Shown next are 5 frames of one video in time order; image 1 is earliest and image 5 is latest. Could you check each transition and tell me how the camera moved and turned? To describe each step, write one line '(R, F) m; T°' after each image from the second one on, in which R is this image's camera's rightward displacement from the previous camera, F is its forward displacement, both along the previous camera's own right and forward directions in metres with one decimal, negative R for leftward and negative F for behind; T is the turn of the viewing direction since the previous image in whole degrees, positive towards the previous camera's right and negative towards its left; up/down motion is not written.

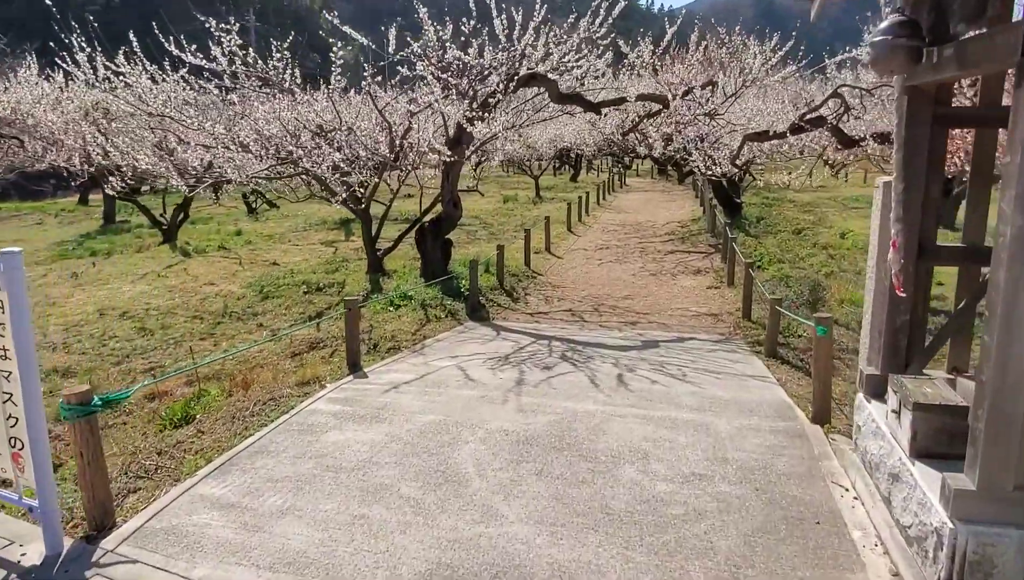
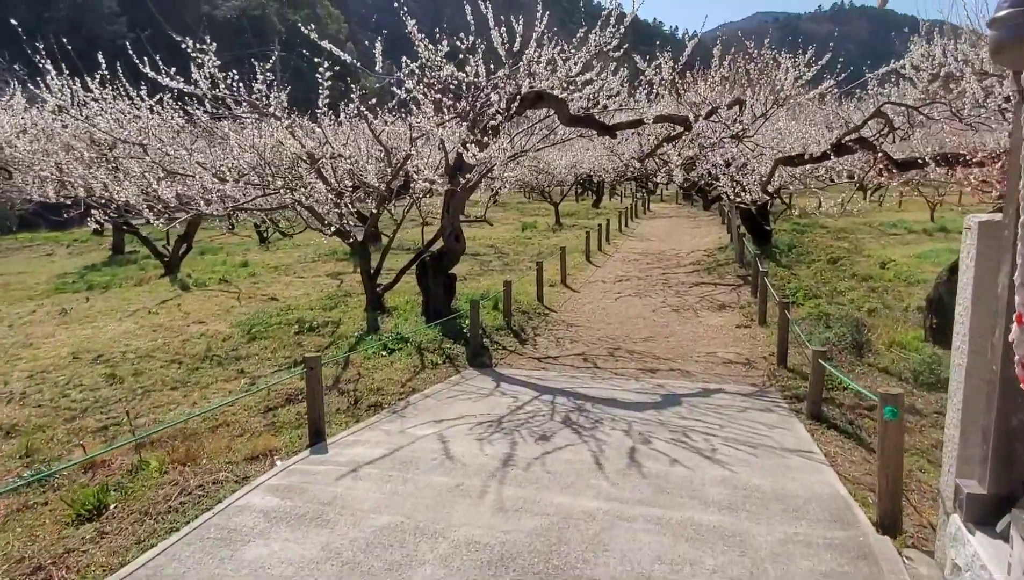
(+0.2, +0.9) m; -2°
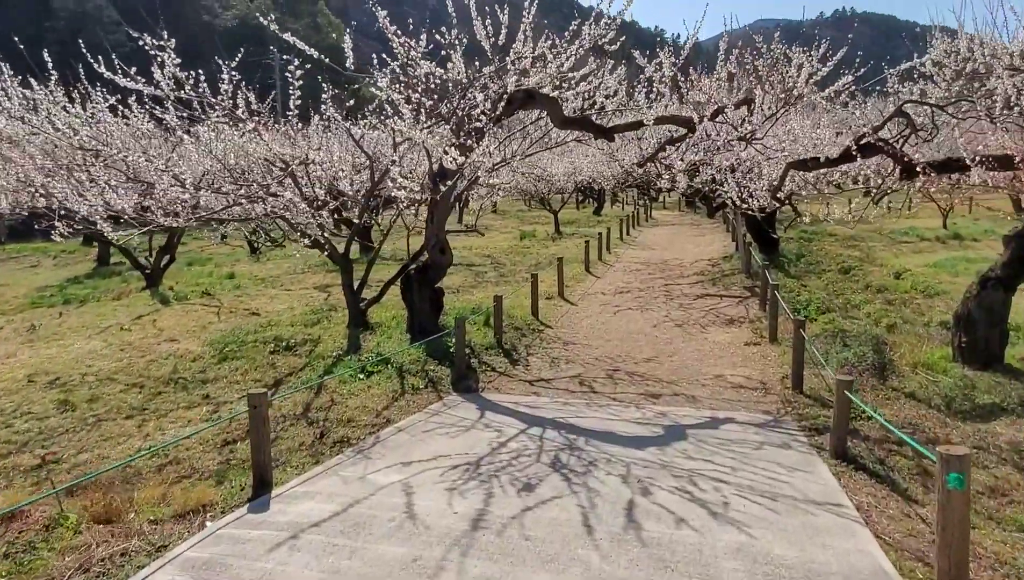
(+0.1, +0.7) m; 0°
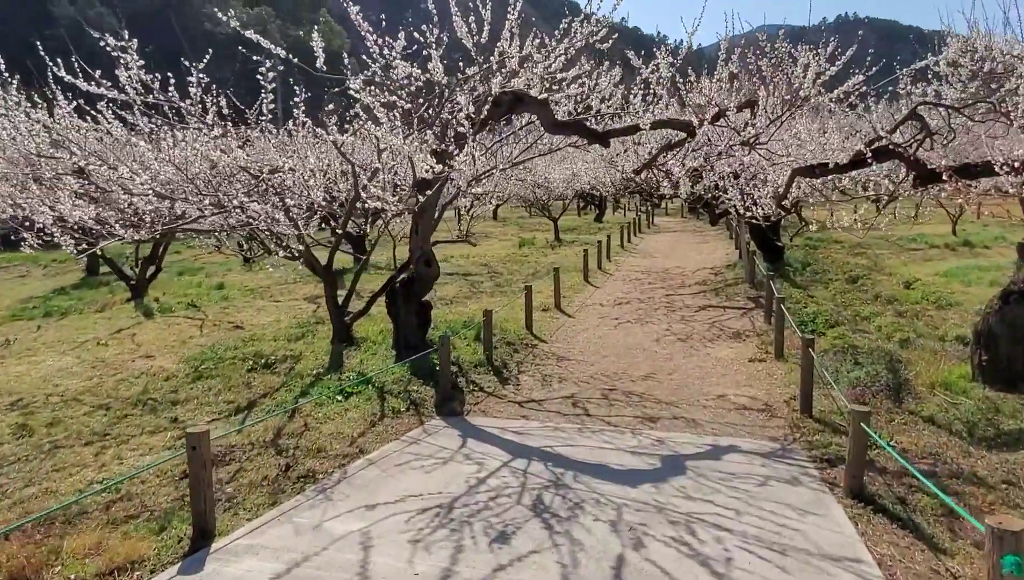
(+0.2, +0.5) m; 0°
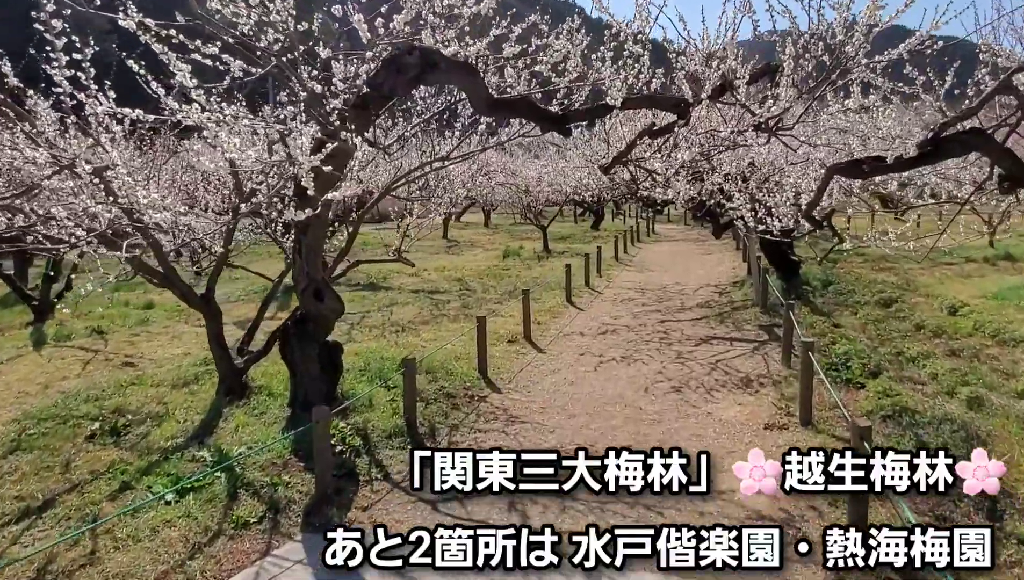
(+0.6, +2.3) m; 0°
